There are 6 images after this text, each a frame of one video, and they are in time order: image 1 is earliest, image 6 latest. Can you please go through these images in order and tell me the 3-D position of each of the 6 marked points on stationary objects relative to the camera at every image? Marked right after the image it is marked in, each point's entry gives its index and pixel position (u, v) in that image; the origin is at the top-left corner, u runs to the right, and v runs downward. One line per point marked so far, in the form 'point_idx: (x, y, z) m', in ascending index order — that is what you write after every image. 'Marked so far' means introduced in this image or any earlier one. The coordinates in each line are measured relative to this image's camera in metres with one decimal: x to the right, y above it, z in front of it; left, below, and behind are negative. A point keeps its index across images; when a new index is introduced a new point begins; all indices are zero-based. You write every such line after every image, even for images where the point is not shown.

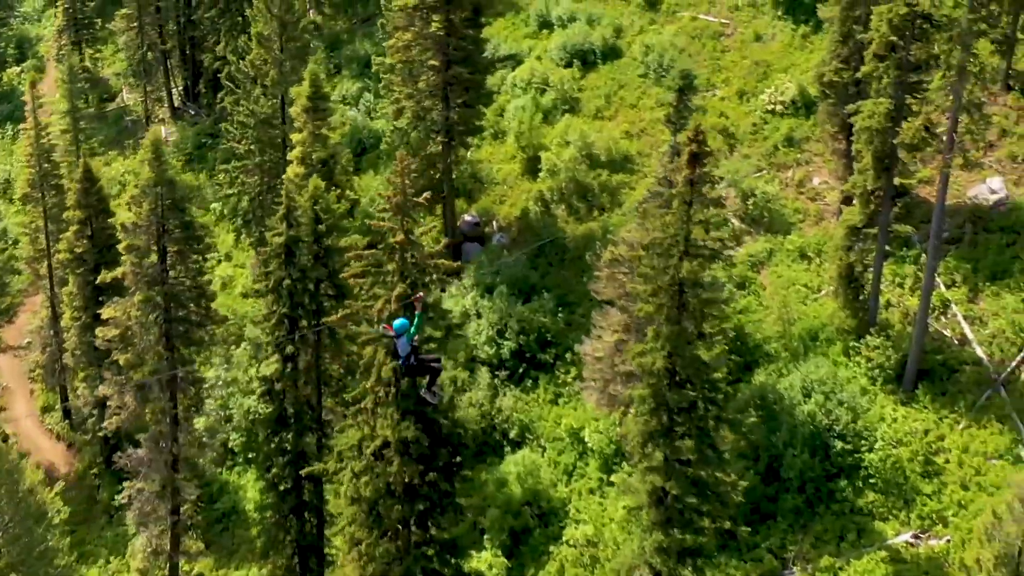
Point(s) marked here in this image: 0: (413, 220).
0: (-3.6, +2.5, +19.9) m
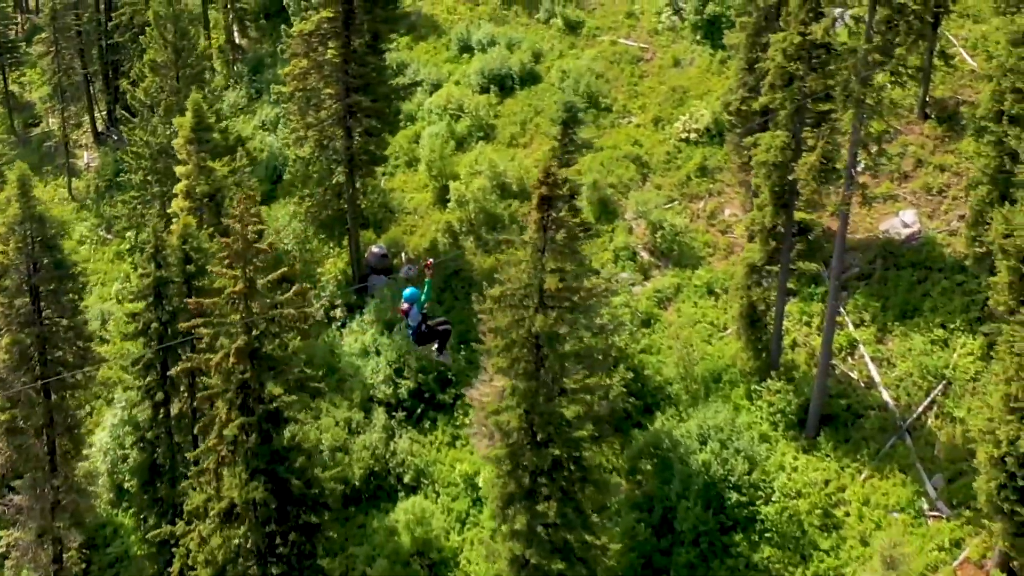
0: (-8.9, +0.7, +18.8) m
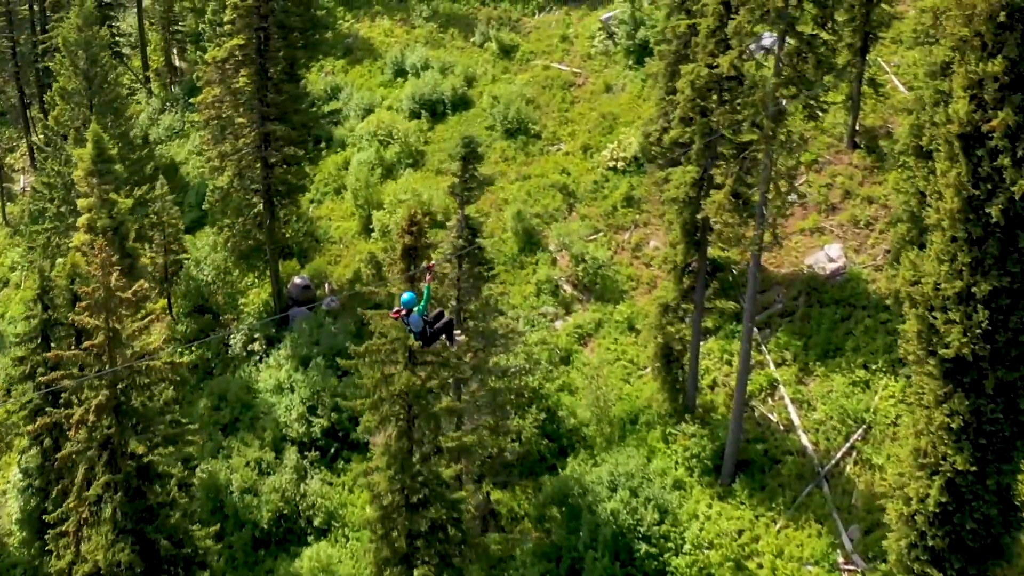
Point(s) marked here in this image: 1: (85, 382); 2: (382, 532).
0: (-13.0, -1.0, +18.0) m
1: (-14.3, -3.2, +18.5) m
2: (-4.2, -7.9, +18.1) m
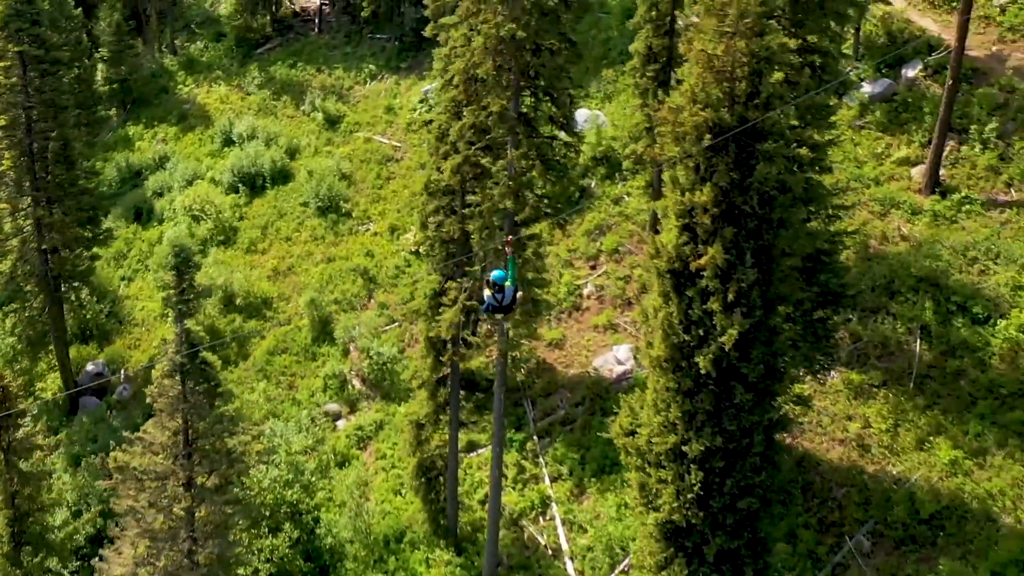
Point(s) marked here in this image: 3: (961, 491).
0: (-23.4, -5.3, +16.3) m
1: (-24.7, -7.4, +16.8) m
2: (-14.6, -12.2, +16.1) m
3: (+15.7, -7.0, +18.9) m
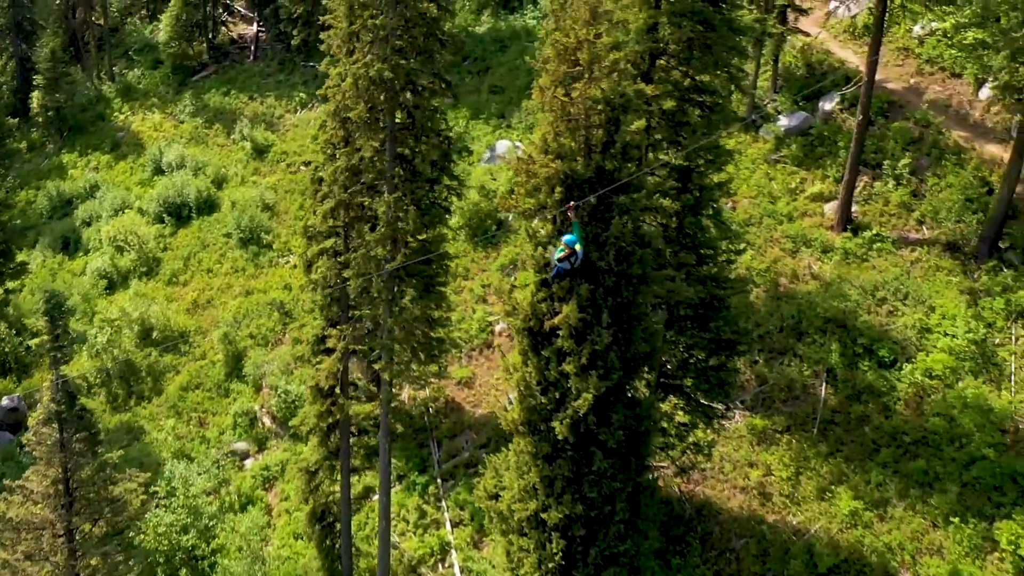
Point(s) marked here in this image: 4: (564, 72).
0: (-27.5, -6.8, +15.9) m
1: (-28.8, -9.0, +16.3) m
2: (-18.7, -13.8, +15.5) m
3: (+11.6, -8.6, +18.2) m
4: (+1.4, +5.7, +14.5) m
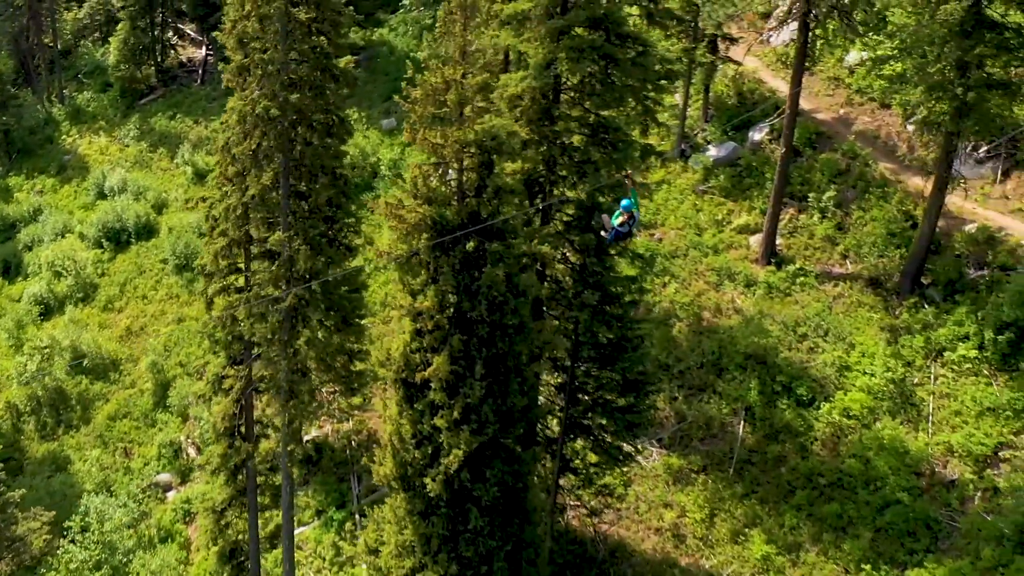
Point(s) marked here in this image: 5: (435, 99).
0: (-30.8, -8.0, +15.5) m
1: (-32.1, -10.2, +15.9) m
2: (-22.0, -15.0, +15.1) m
3: (+8.2, -9.9, +17.8) m
4: (-1.9, +4.5, +14.2) m
5: (-1.9, +4.8, +14.2) m
